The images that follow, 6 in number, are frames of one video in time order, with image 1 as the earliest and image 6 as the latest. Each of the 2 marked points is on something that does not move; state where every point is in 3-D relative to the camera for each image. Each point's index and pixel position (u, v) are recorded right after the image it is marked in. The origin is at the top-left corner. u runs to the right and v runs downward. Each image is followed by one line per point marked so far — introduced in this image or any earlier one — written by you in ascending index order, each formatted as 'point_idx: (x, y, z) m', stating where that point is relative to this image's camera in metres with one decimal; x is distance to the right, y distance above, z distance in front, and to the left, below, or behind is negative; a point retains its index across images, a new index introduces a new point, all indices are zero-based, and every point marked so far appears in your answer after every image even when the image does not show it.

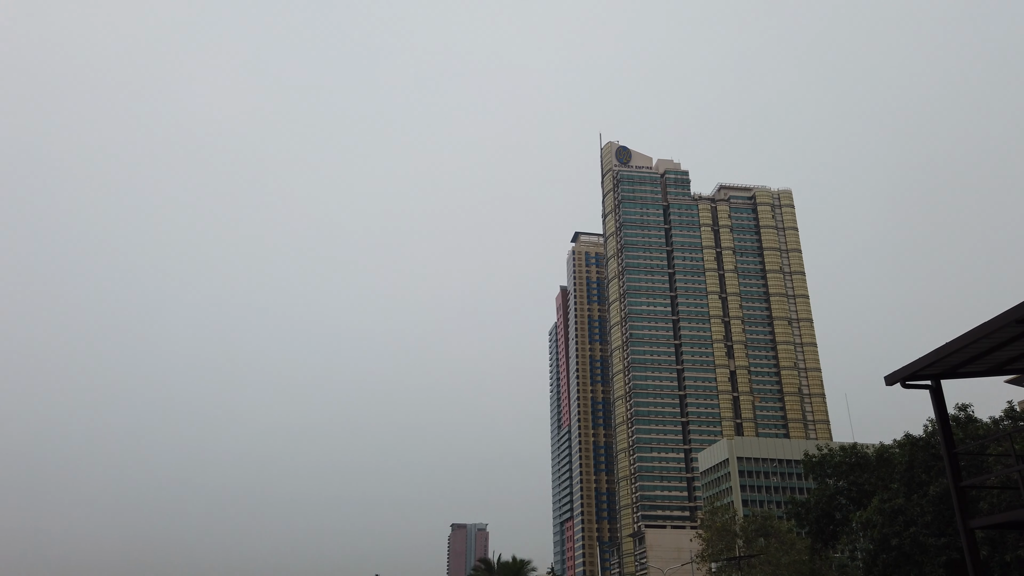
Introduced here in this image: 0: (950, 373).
0: (+11.1, -2.2, +19.4) m
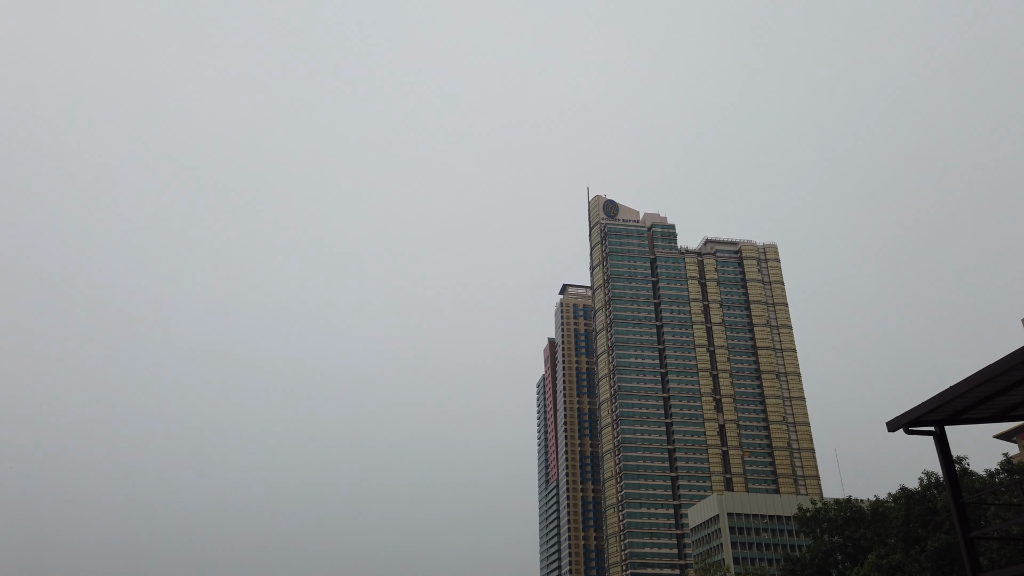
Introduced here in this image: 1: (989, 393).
0: (+10.8, -3.2, +18.8) m
1: (+10.9, -2.4, +17.6) m
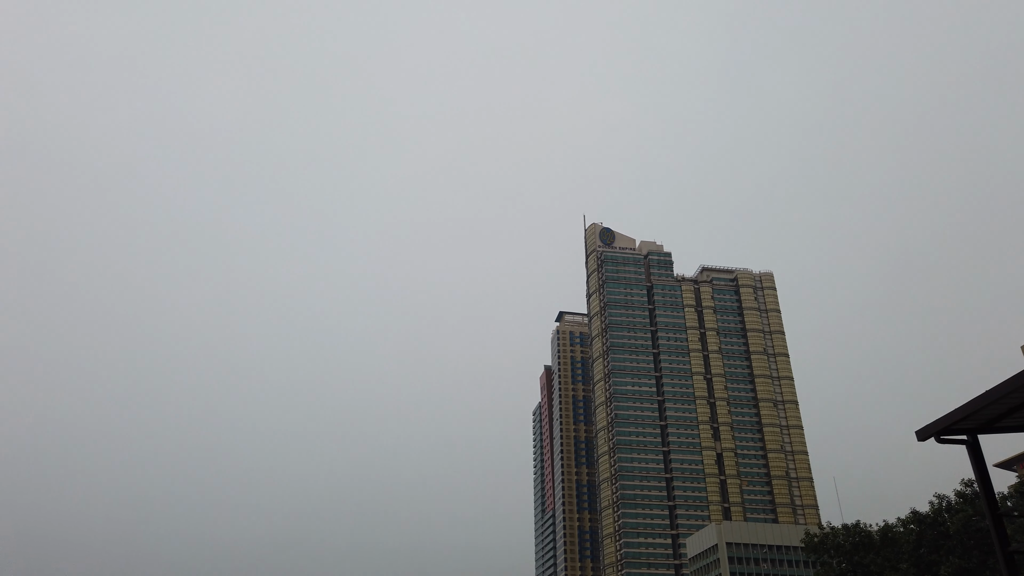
0: (+11.2, -3.3, +18.1) m
1: (+11.3, -2.5, +17.0) m
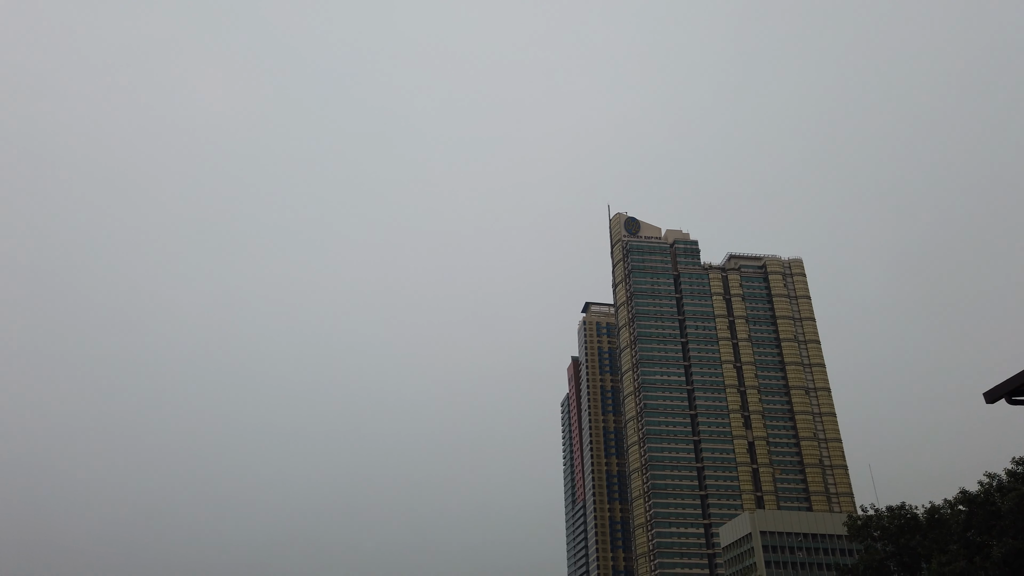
0: (+12.1, -2.2, +16.9) m
1: (+12.1, -1.4, +15.8) m
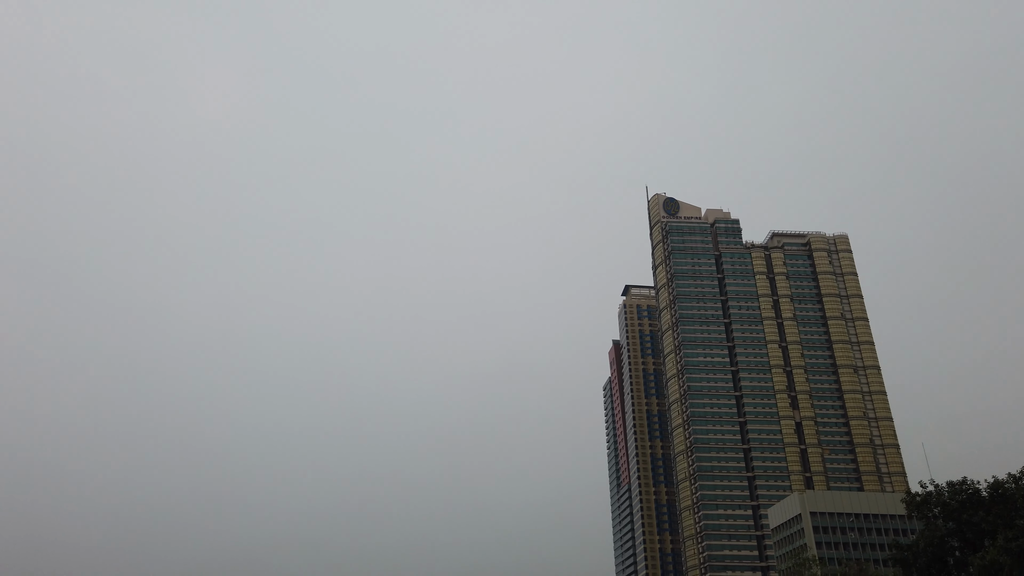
0: (+12.9, -1.1, +15.5) m
1: (+12.9, -0.3, +14.3) m
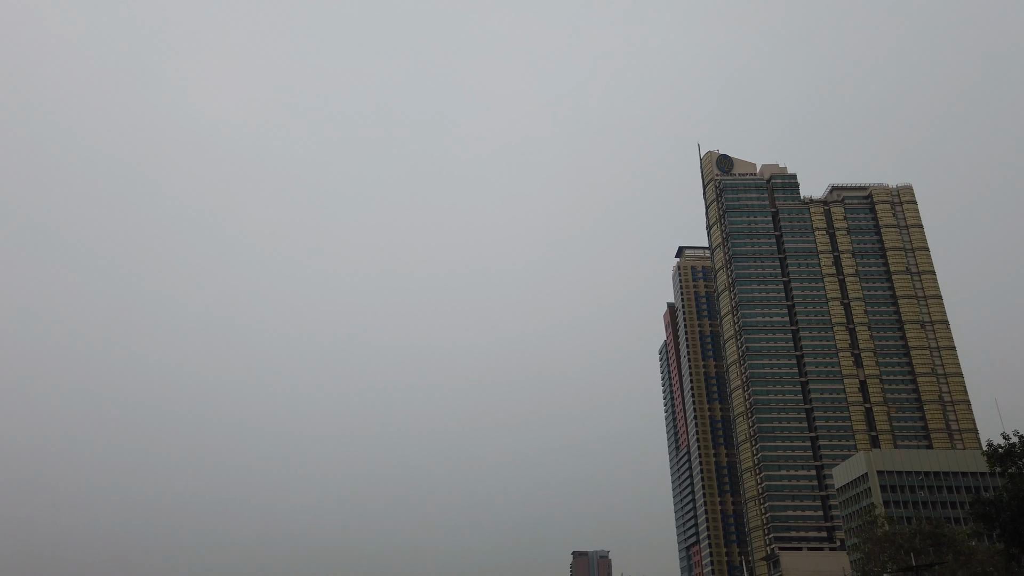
0: (+14.0, +0.6, +13.5) m
1: (+13.9, +1.4, +12.2) m
